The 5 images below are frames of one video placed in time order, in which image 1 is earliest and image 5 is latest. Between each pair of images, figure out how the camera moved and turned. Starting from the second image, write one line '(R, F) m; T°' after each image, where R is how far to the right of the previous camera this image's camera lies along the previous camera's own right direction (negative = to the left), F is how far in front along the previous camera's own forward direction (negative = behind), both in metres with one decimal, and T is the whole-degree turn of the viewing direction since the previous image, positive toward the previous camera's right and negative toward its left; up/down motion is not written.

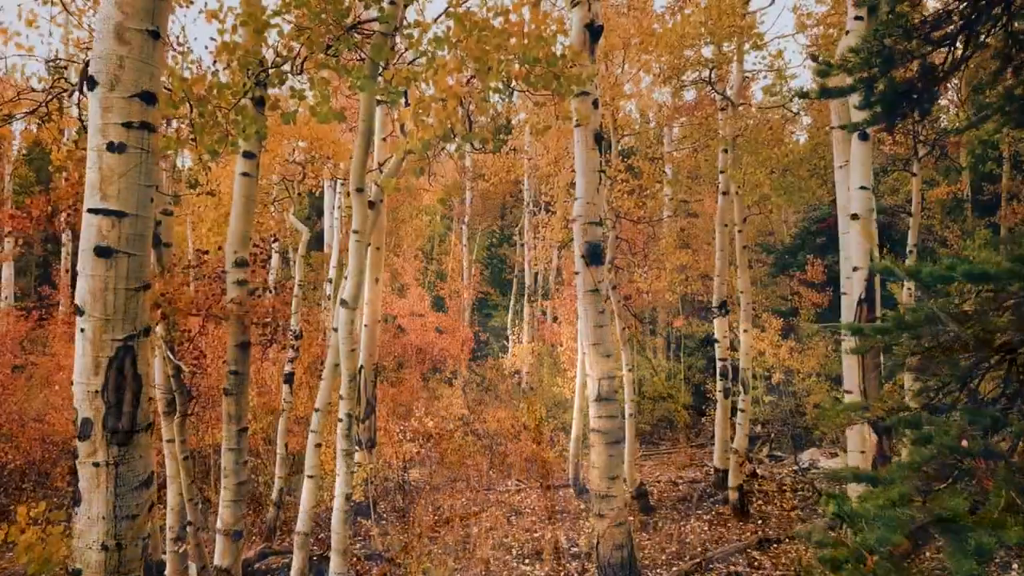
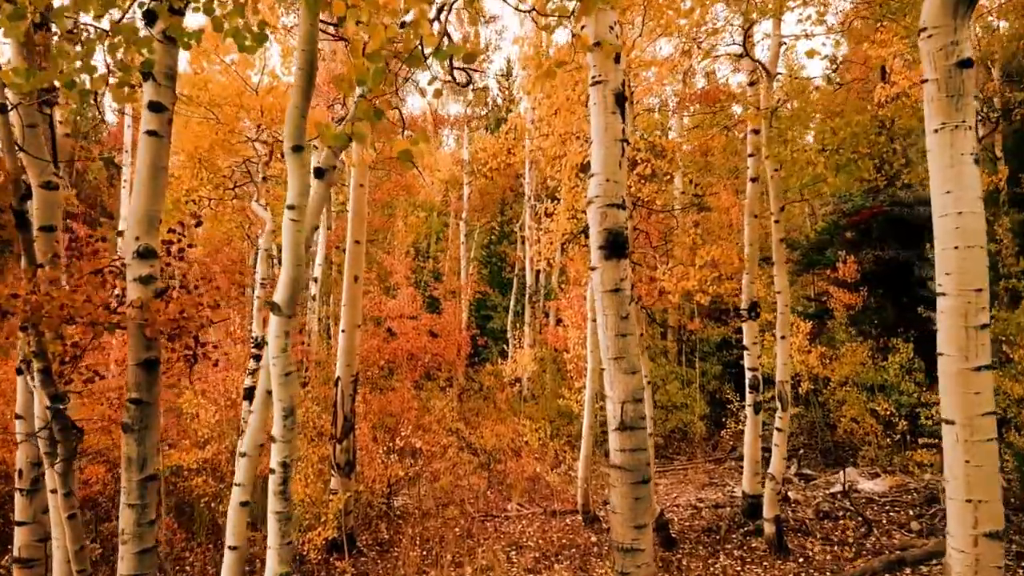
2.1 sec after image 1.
(0.0, +1.3) m; 0°
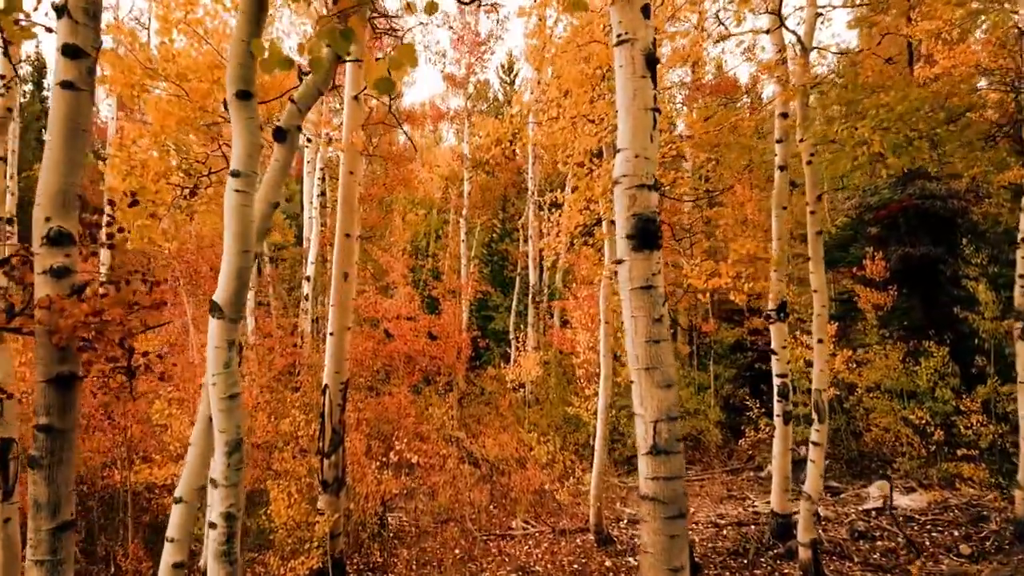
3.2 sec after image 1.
(-0.1, +0.8) m; 0°
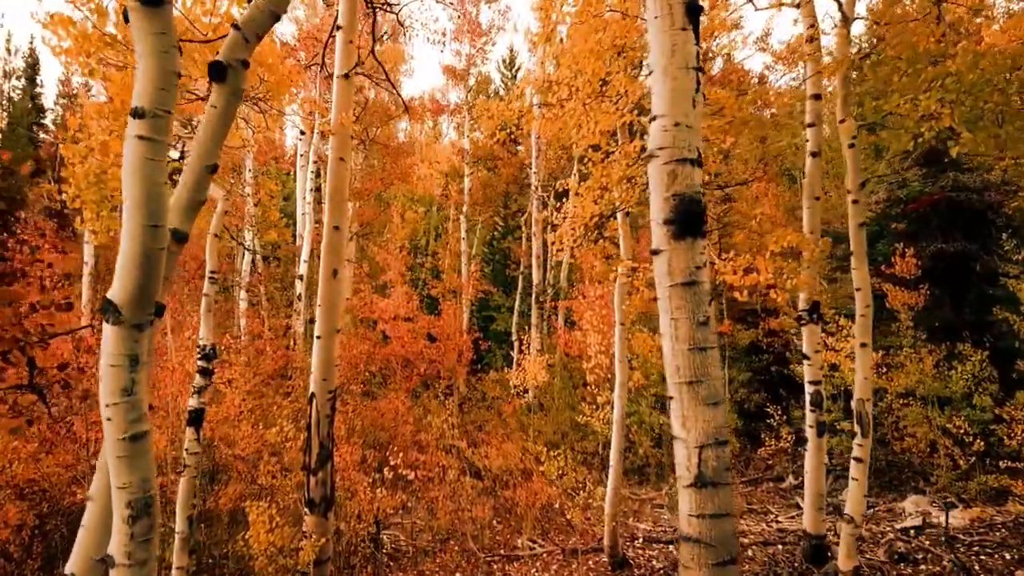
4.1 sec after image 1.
(-0.1, +0.7) m; 0°
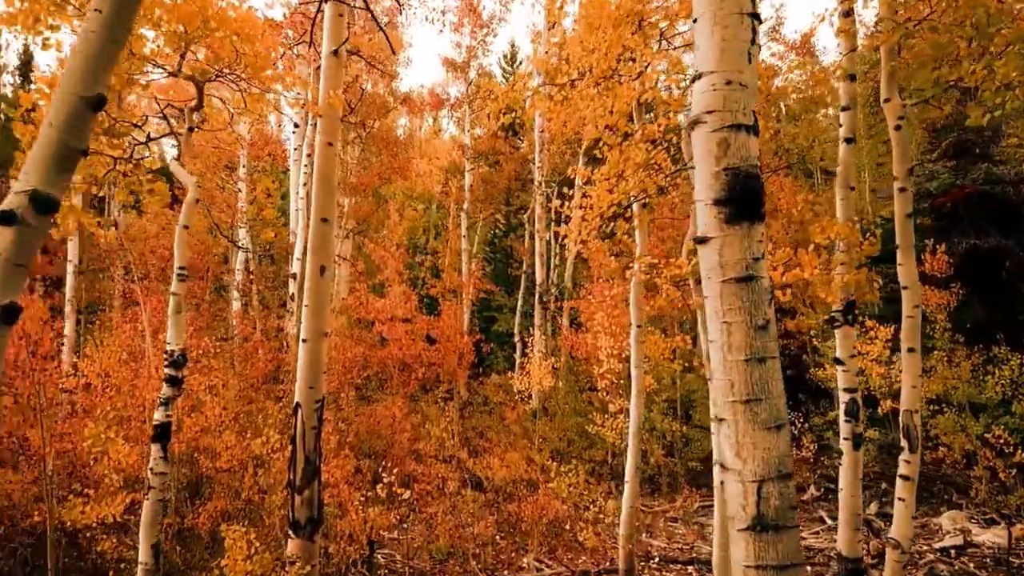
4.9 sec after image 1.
(-0.1, +0.7) m; 0°
